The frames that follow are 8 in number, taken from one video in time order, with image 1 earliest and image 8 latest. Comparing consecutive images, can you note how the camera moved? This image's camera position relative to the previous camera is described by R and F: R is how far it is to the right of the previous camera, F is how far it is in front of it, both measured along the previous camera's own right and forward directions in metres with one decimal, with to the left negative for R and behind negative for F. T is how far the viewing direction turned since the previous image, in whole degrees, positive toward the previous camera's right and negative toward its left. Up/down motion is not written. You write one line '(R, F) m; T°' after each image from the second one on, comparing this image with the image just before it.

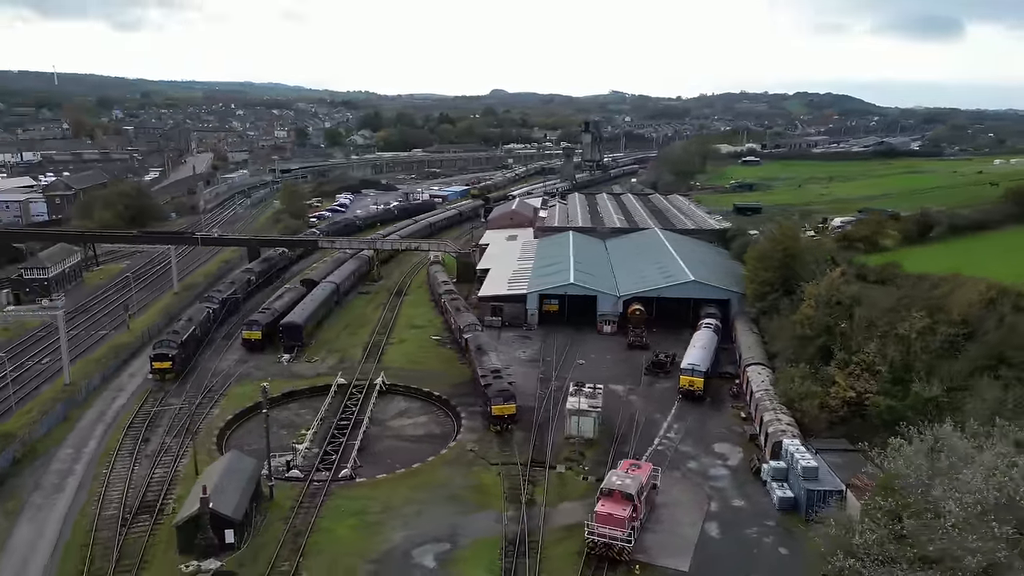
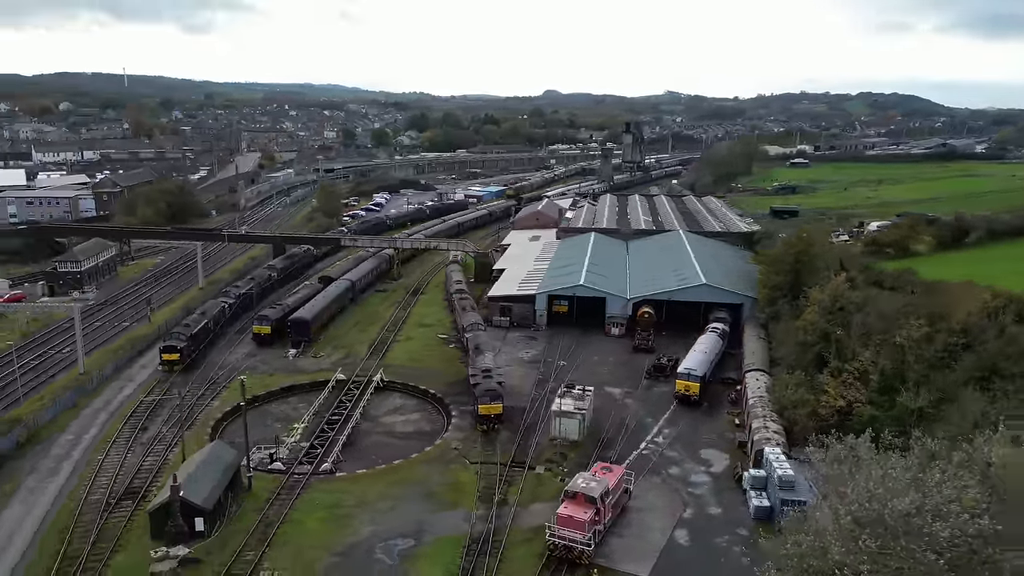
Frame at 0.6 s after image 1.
(+1.1, 0.0) m; -4°
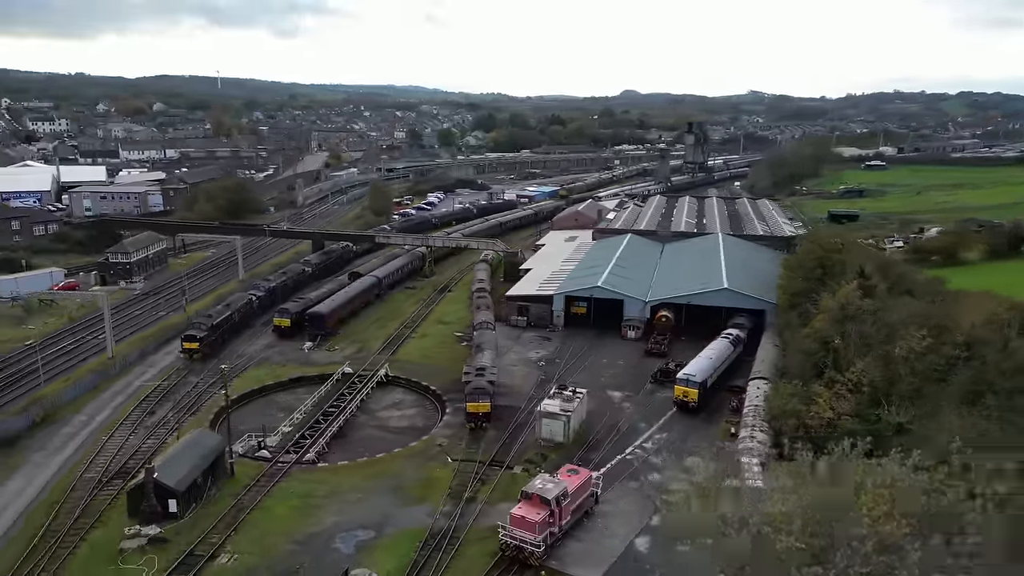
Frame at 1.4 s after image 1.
(+1.5, +0.1) m; -6°
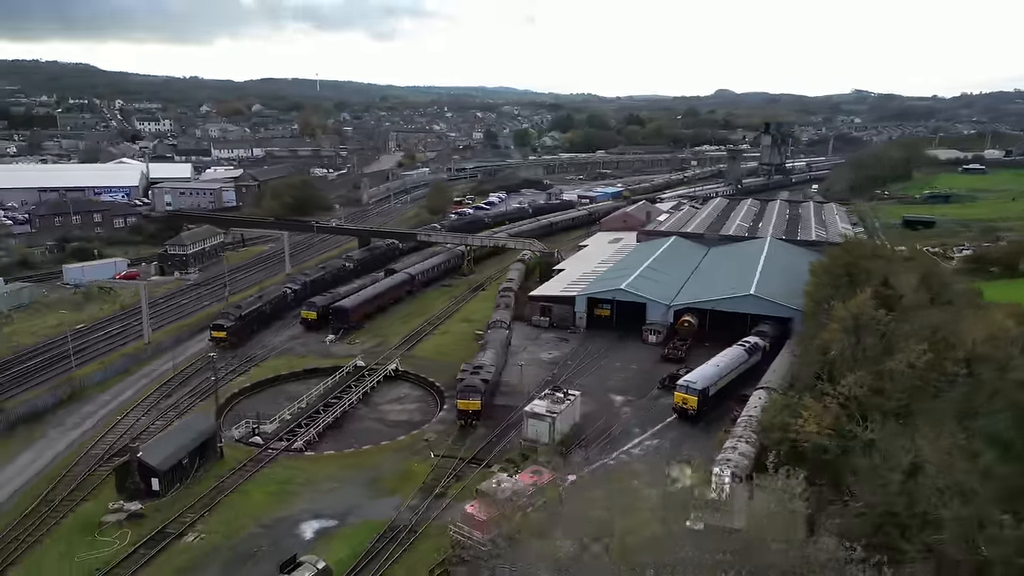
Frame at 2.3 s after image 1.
(+1.6, +0.1) m; -7°
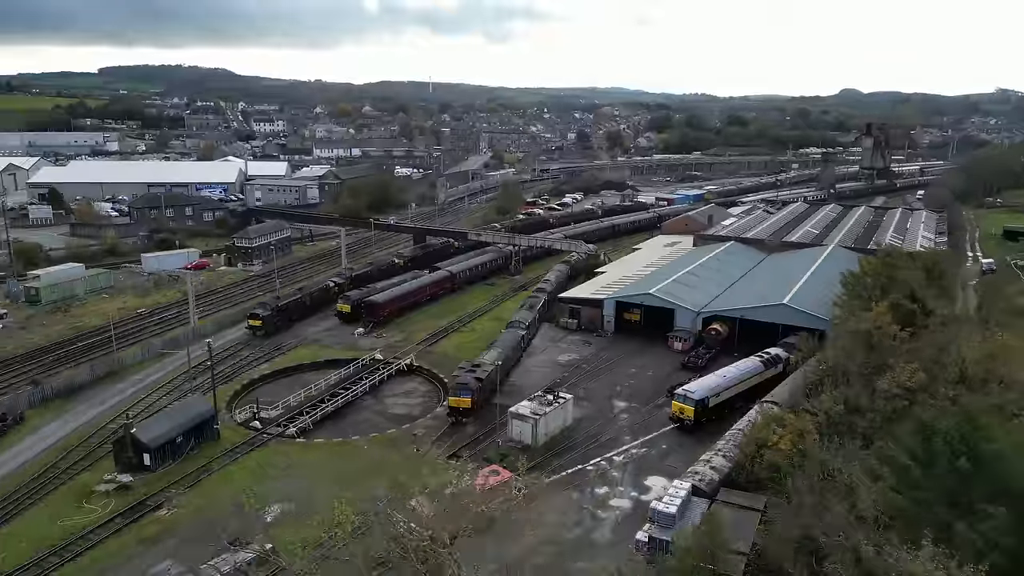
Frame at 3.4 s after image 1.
(+2.0, +0.1) m; -8°
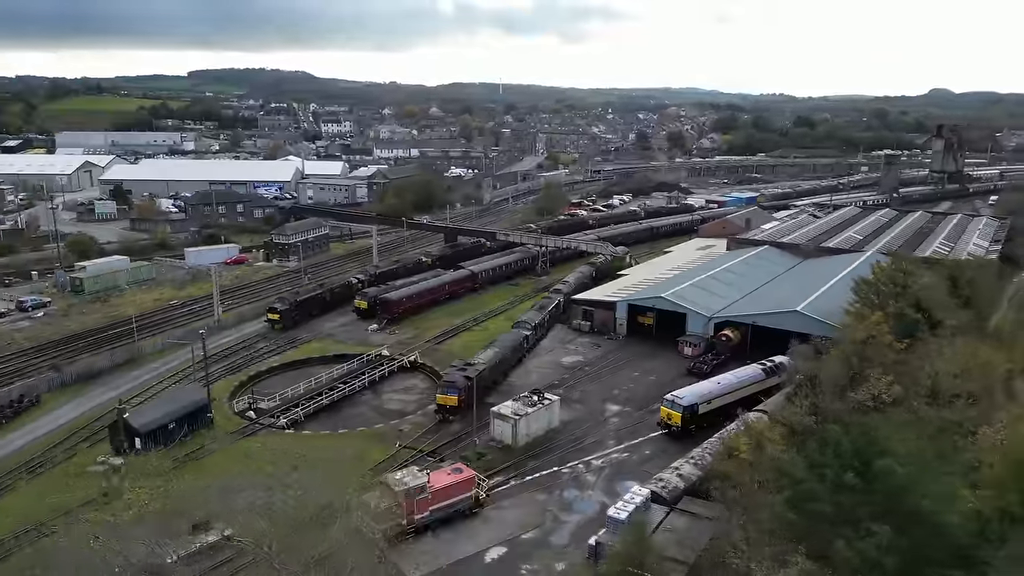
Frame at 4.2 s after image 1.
(+1.4, +0.1) m; -5°
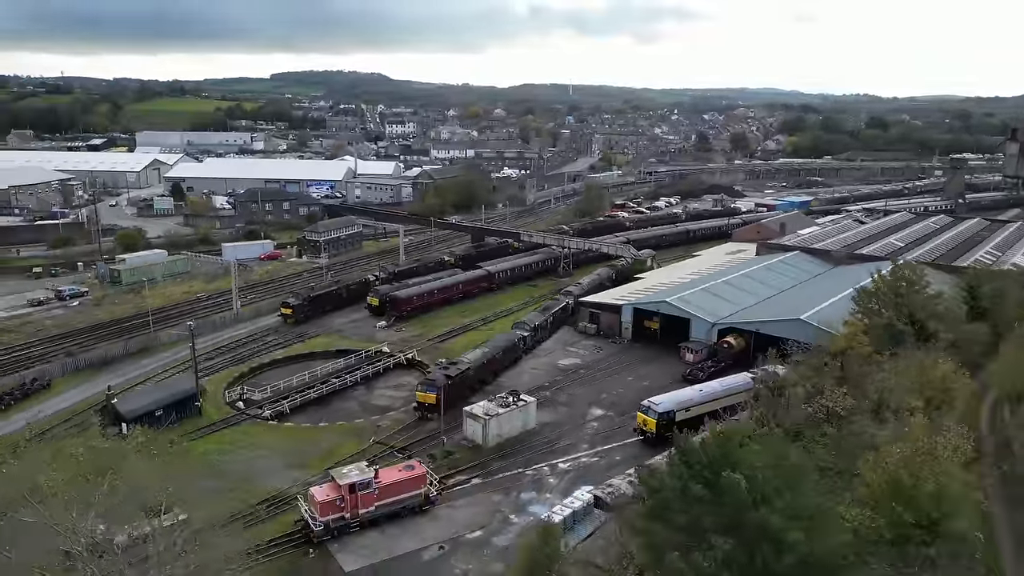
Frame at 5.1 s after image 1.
(+1.6, +0.1) m; -5°
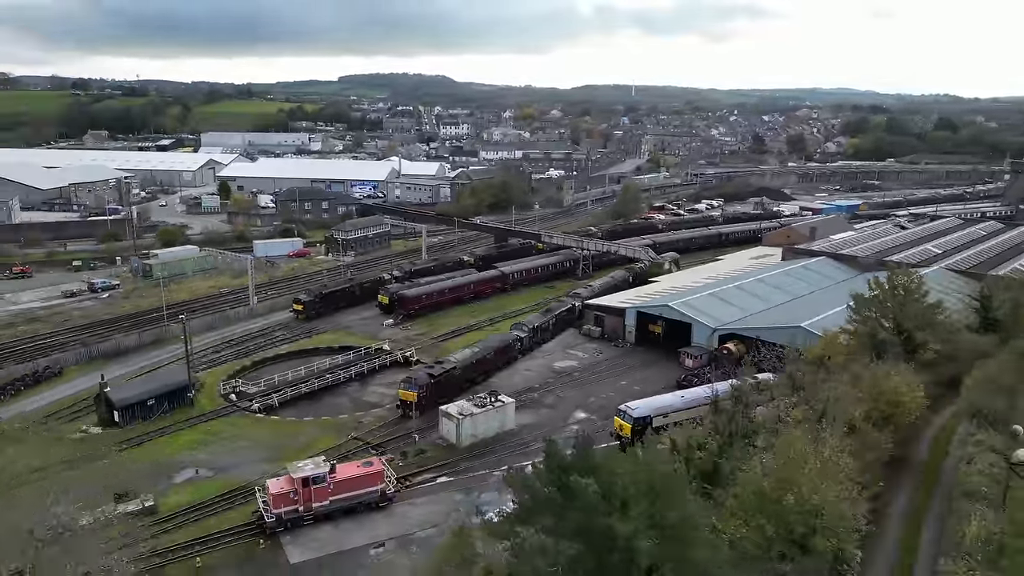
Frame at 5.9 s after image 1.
(+1.4, +0.1) m; -5°
